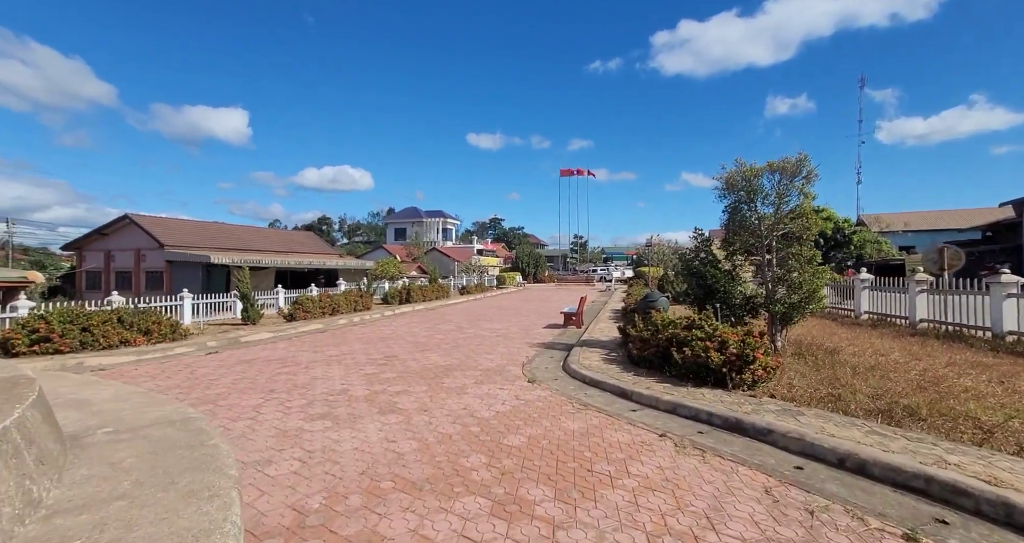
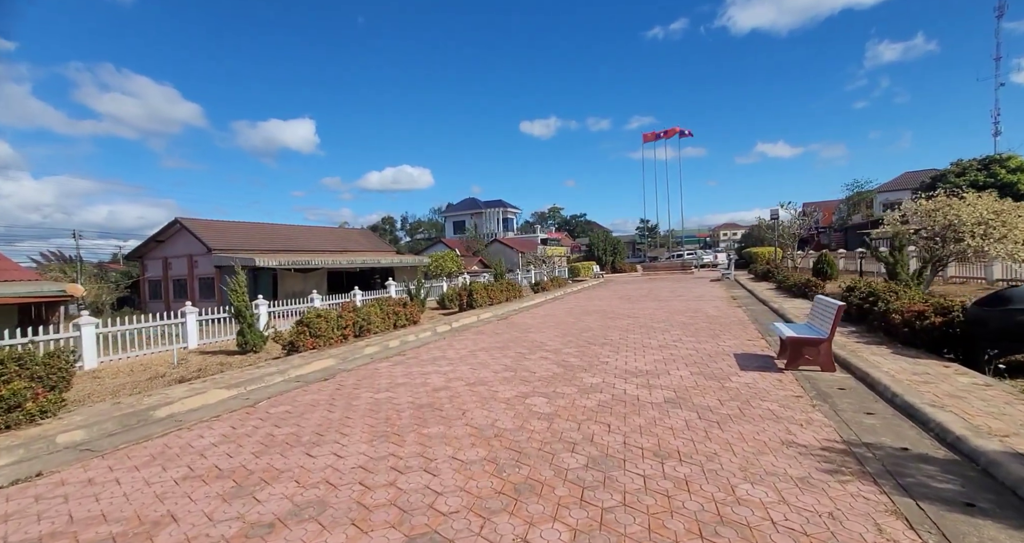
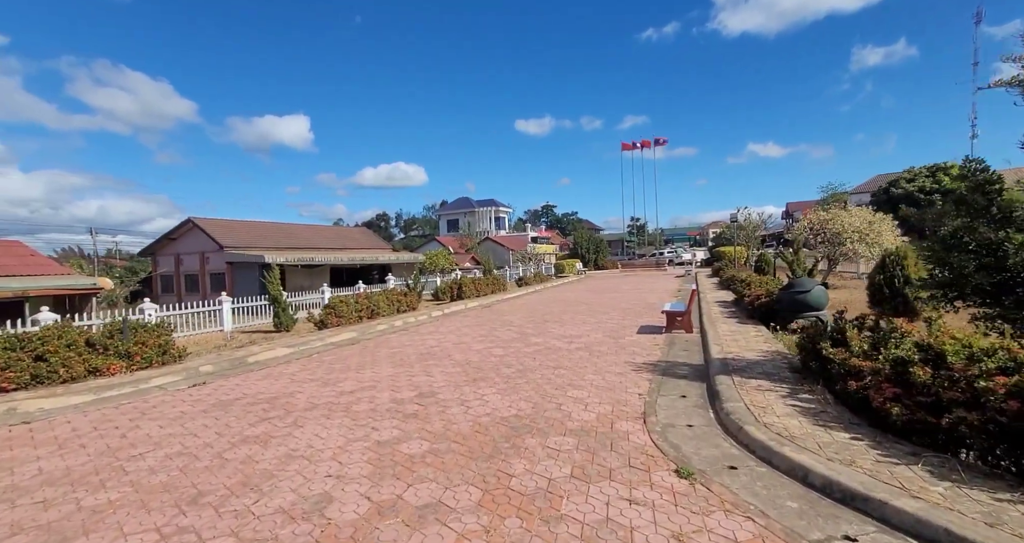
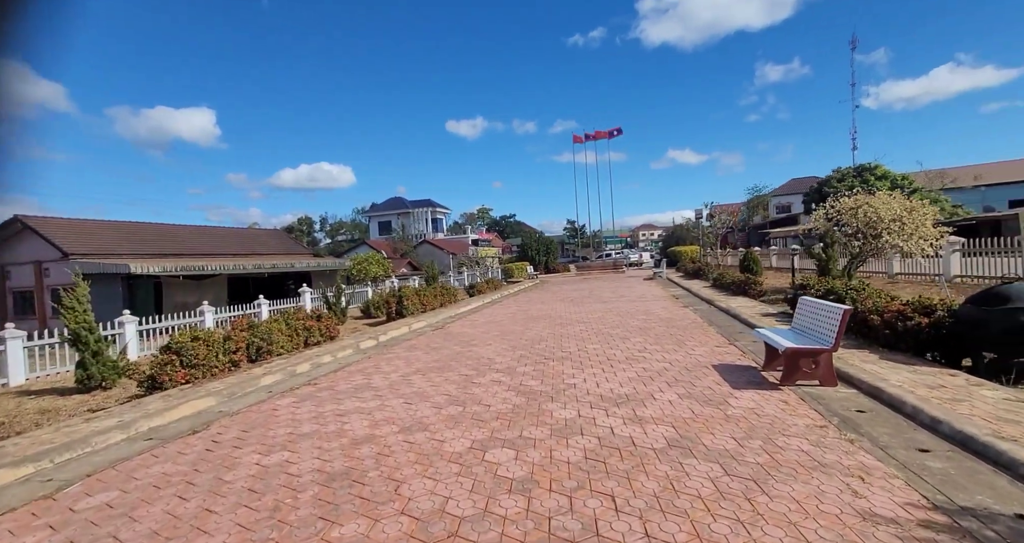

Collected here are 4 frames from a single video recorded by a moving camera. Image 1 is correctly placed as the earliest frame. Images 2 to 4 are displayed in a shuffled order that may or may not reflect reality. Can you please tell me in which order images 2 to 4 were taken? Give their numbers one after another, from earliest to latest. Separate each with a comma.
3, 2, 4
